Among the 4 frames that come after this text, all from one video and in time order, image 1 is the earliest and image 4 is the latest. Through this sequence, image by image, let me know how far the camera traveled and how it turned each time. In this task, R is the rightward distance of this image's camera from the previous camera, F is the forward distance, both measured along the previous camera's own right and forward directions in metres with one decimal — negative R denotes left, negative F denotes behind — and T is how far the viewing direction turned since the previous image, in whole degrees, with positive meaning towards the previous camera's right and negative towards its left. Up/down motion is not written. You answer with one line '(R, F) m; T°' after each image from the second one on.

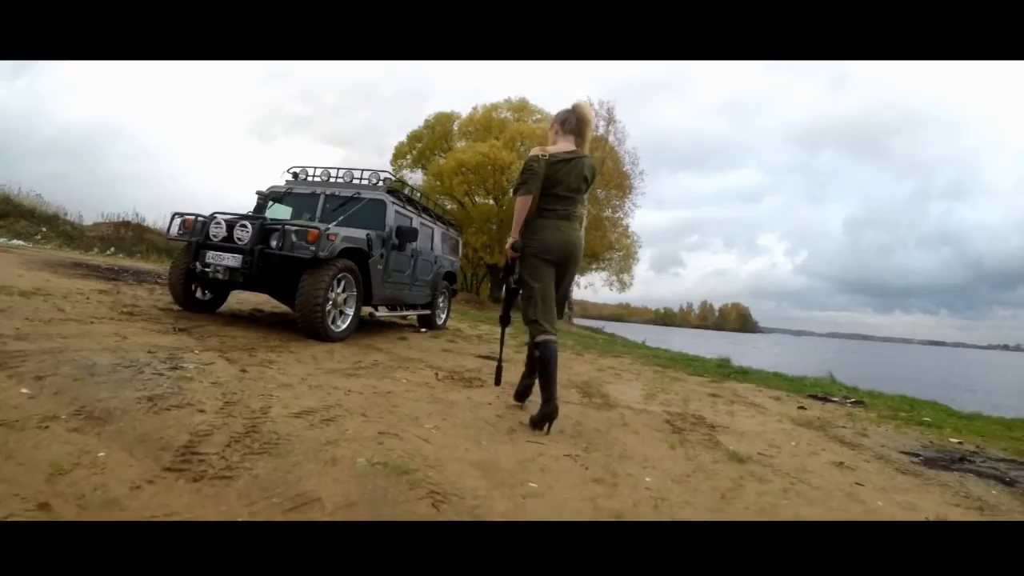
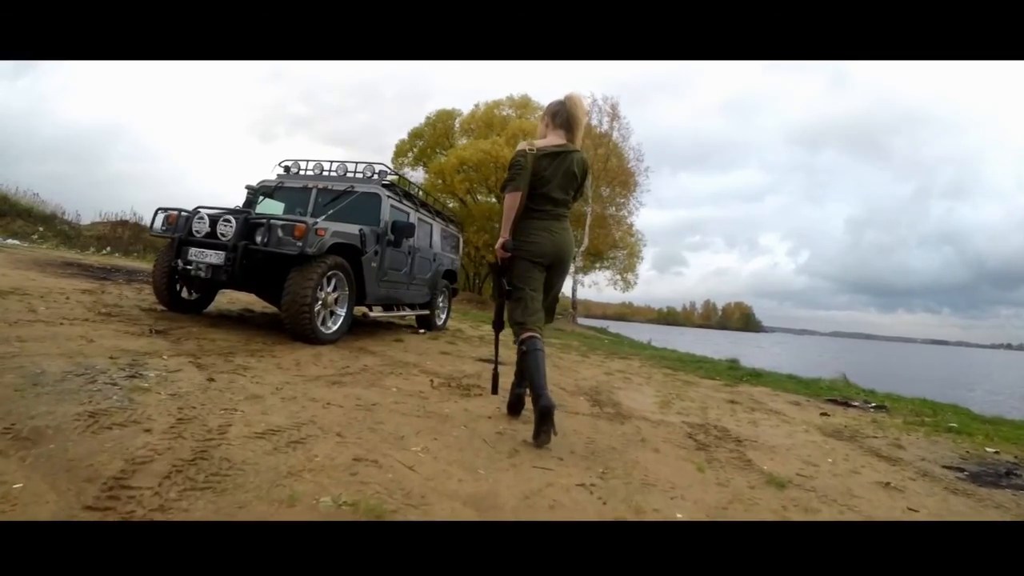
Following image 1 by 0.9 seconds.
(0.0, +0.4) m; 0°
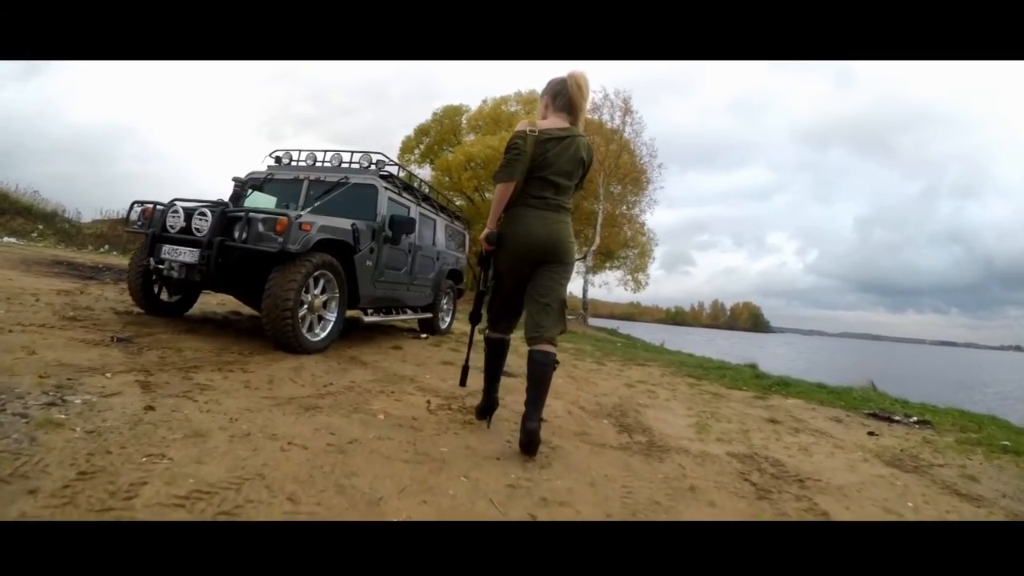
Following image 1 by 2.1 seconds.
(0.0, +0.7) m; -1°
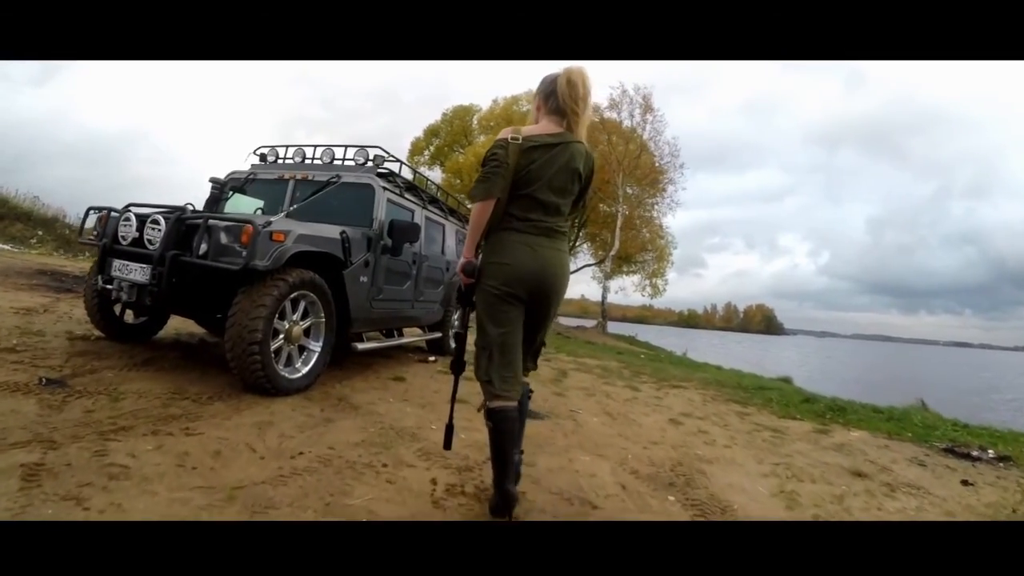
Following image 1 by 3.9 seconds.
(-0.1, +1.0) m; -1°
